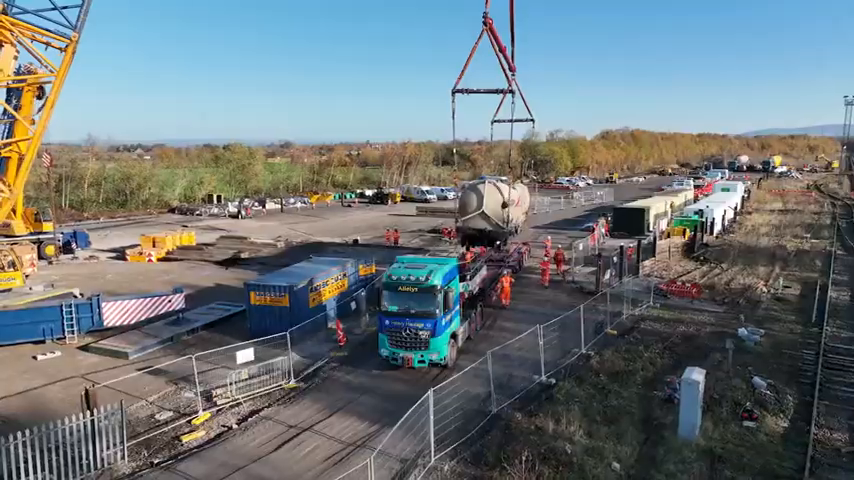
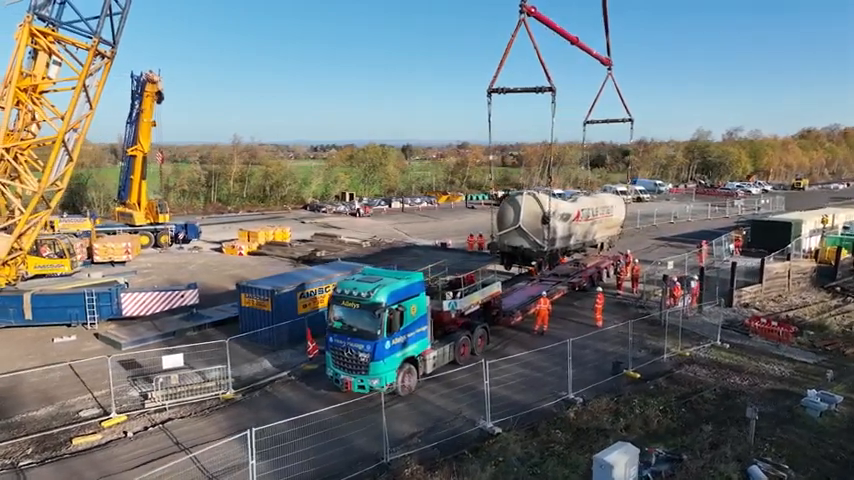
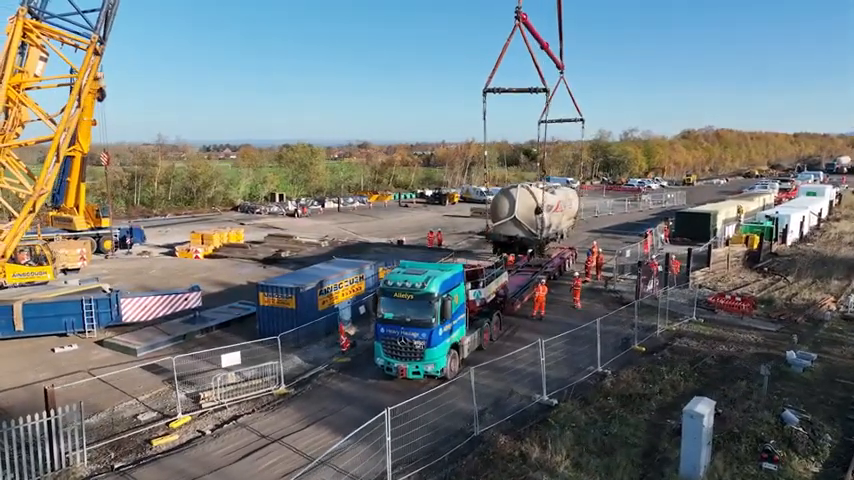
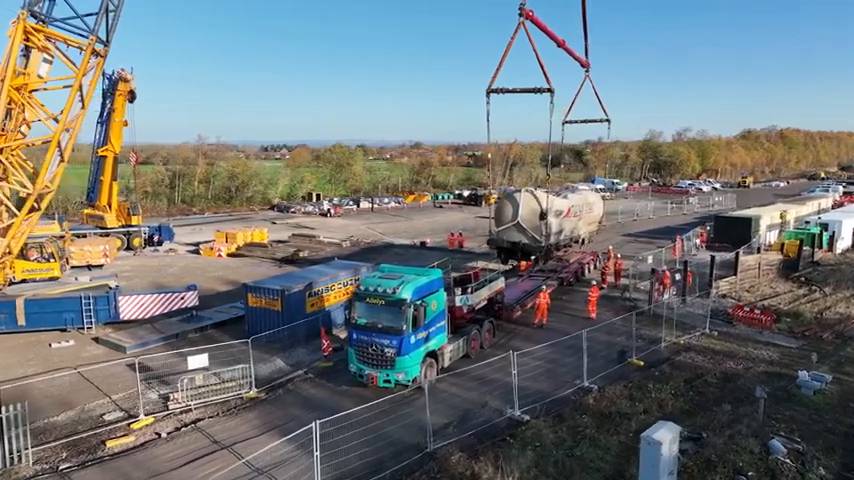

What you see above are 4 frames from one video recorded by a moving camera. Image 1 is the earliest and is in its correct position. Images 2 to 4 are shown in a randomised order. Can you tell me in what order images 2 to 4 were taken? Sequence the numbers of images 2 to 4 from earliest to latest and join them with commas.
3, 4, 2
